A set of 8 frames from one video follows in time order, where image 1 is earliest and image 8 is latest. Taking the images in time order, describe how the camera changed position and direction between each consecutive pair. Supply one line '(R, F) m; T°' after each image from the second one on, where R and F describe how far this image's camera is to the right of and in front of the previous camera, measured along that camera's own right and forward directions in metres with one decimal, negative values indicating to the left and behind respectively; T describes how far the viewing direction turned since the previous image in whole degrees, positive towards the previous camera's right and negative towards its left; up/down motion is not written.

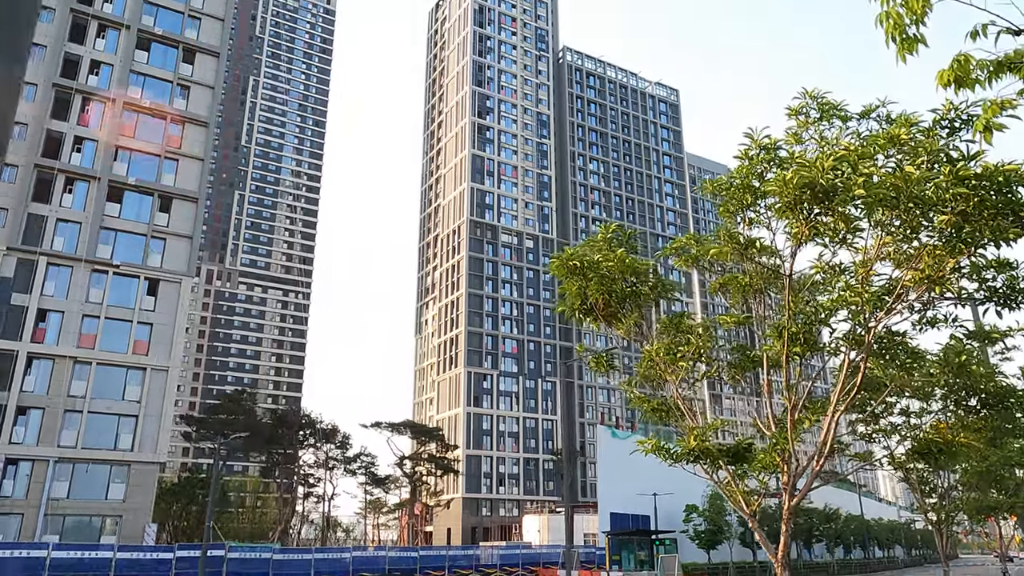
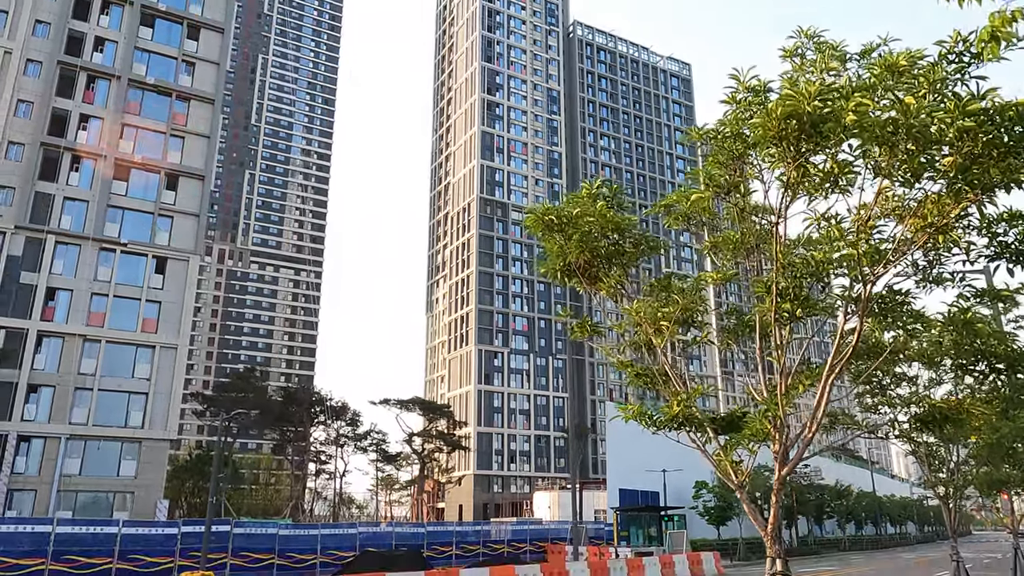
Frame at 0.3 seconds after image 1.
(+0.3, +0.3) m; -1°
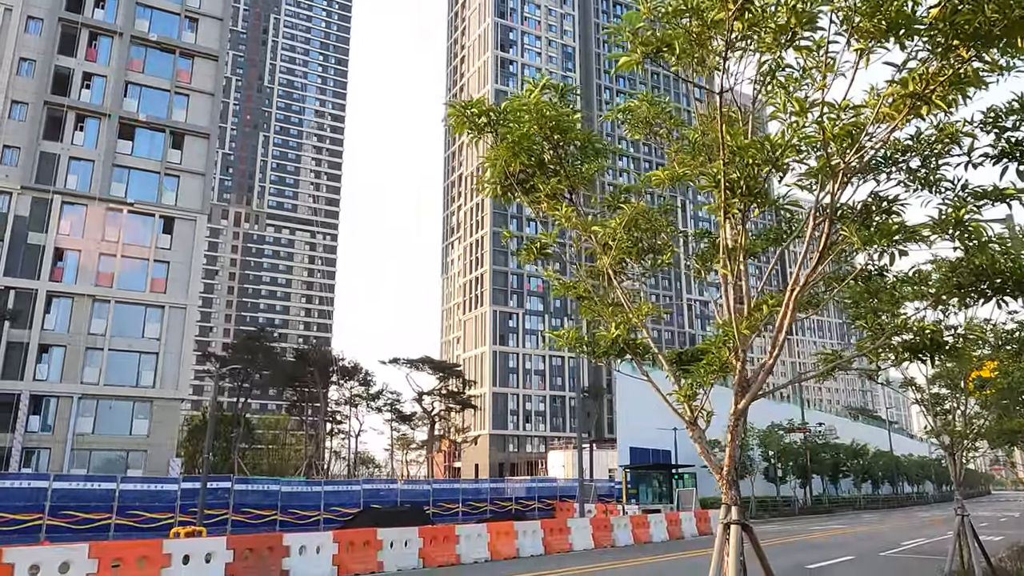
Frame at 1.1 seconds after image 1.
(+0.6, +0.7) m; -1°
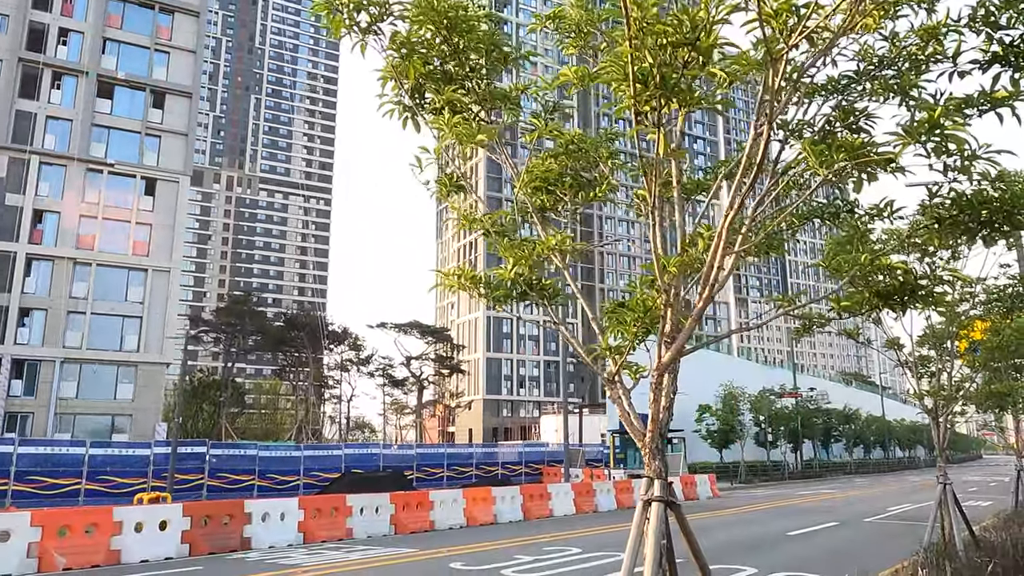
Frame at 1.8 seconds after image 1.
(+0.5, +0.7) m; 0°
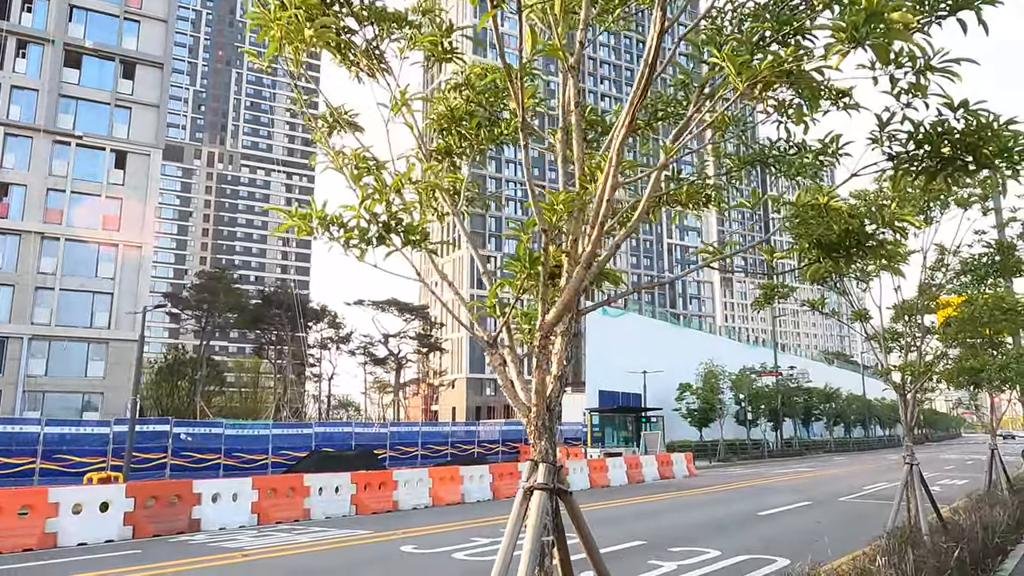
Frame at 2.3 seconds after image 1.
(+0.5, +0.6) m; +1°
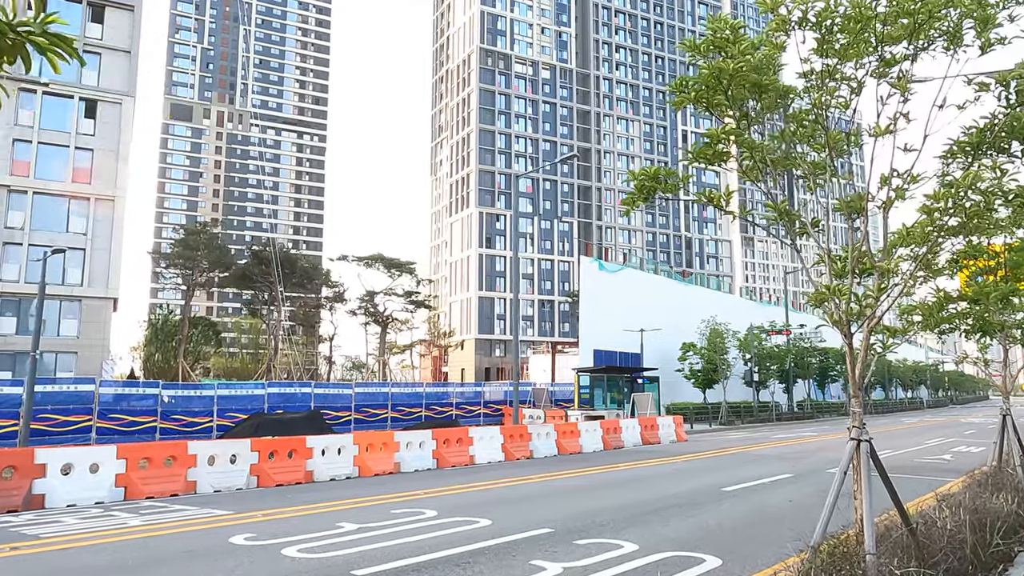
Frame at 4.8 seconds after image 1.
(+1.9, +2.5) m; -2°
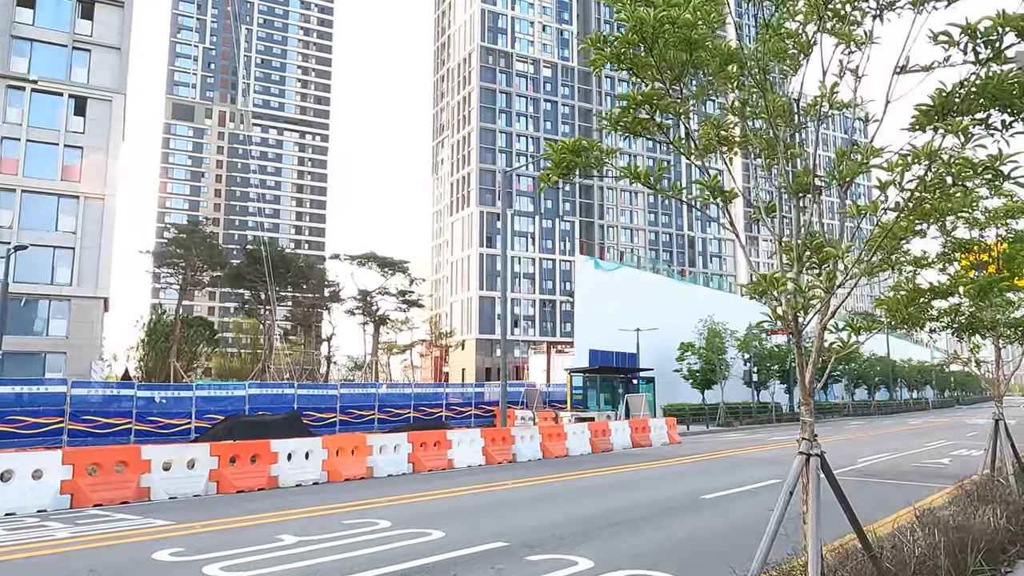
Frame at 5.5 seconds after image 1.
(+0.6, +0.6) m; 0°
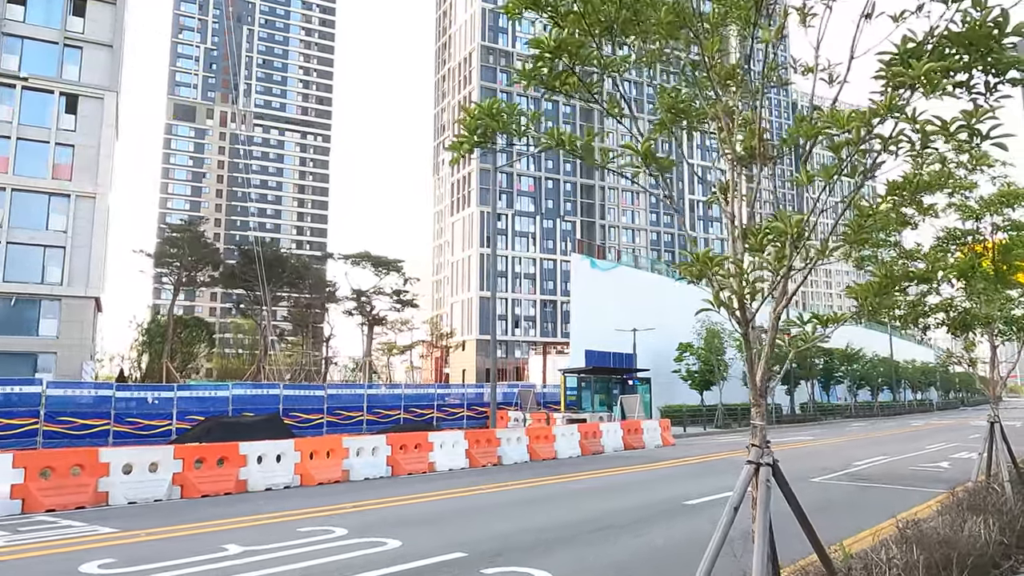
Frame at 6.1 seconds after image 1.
(+0.5, +0.5) m; 0°
